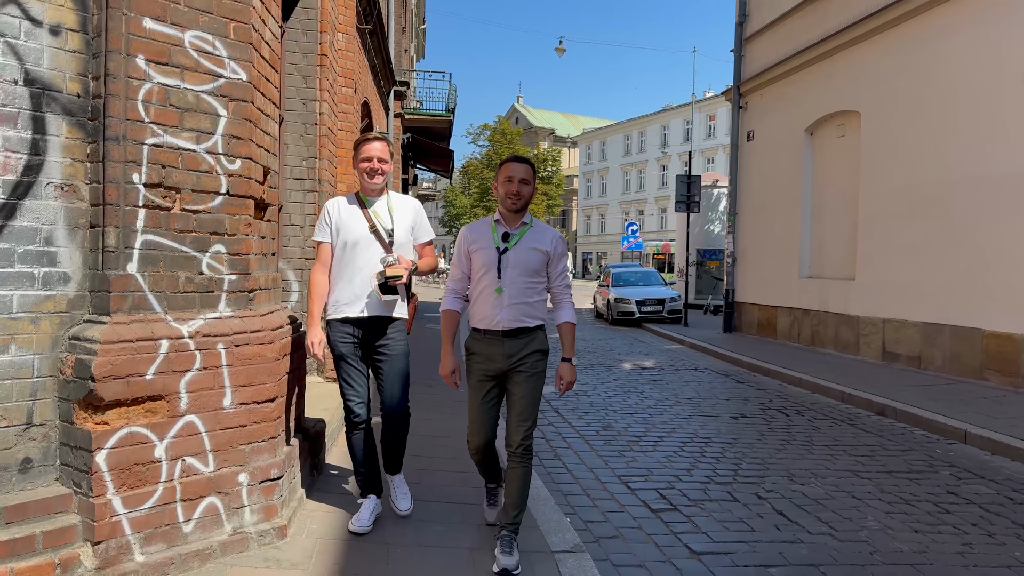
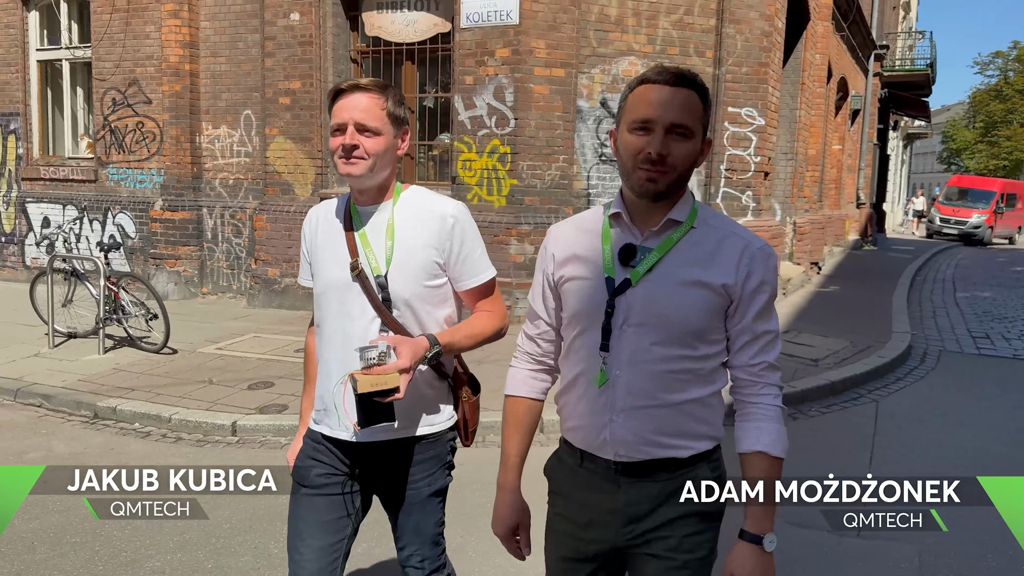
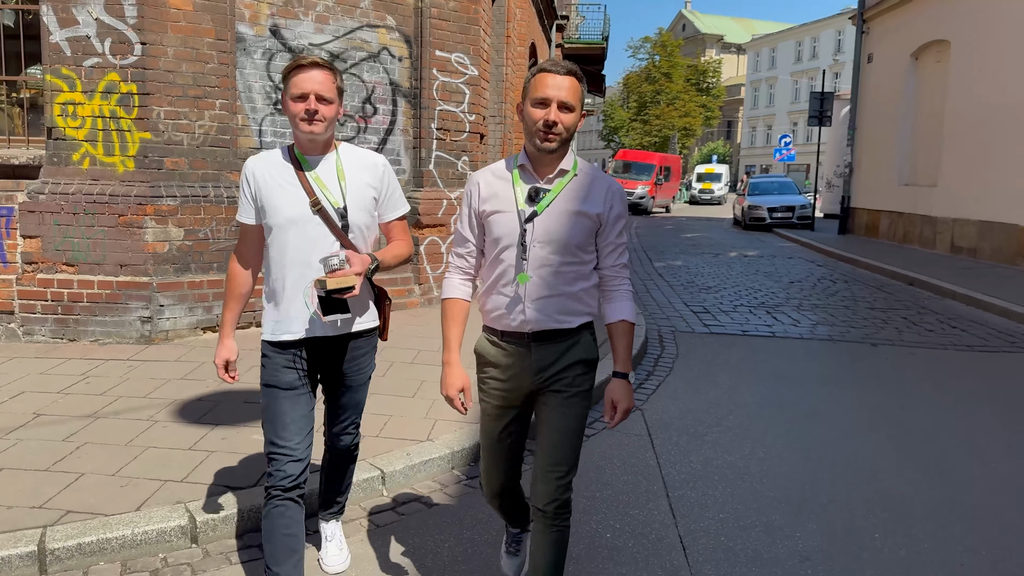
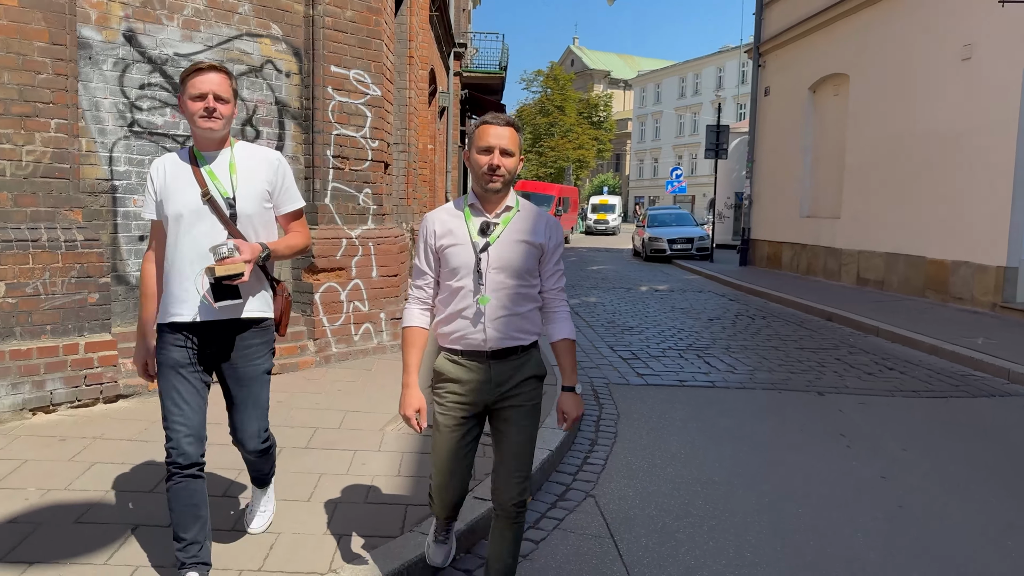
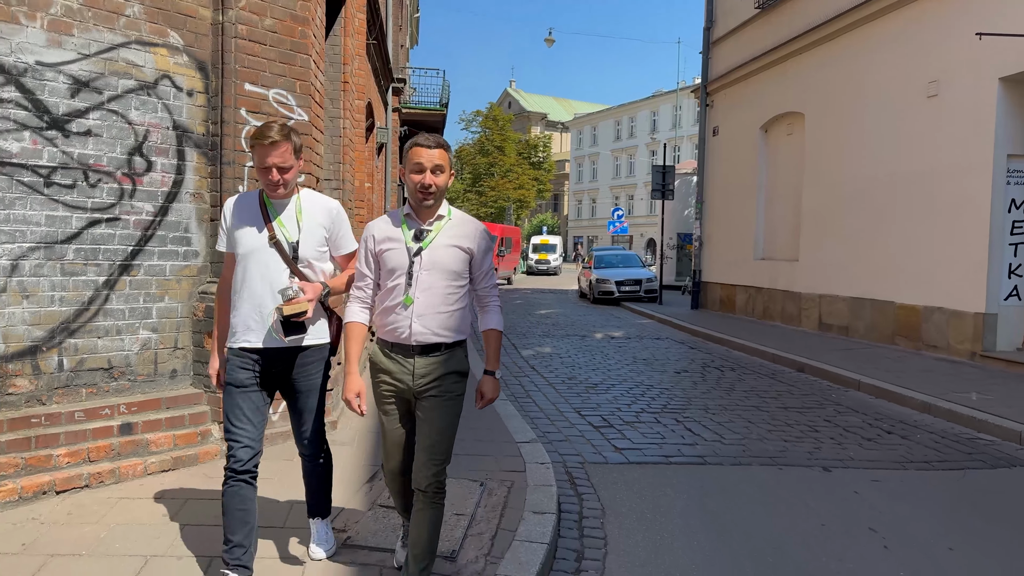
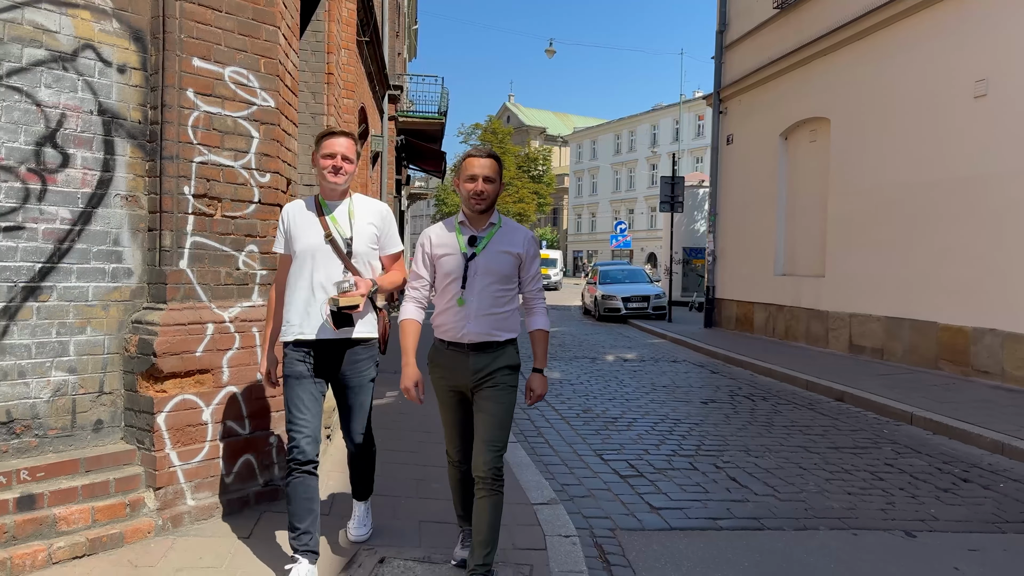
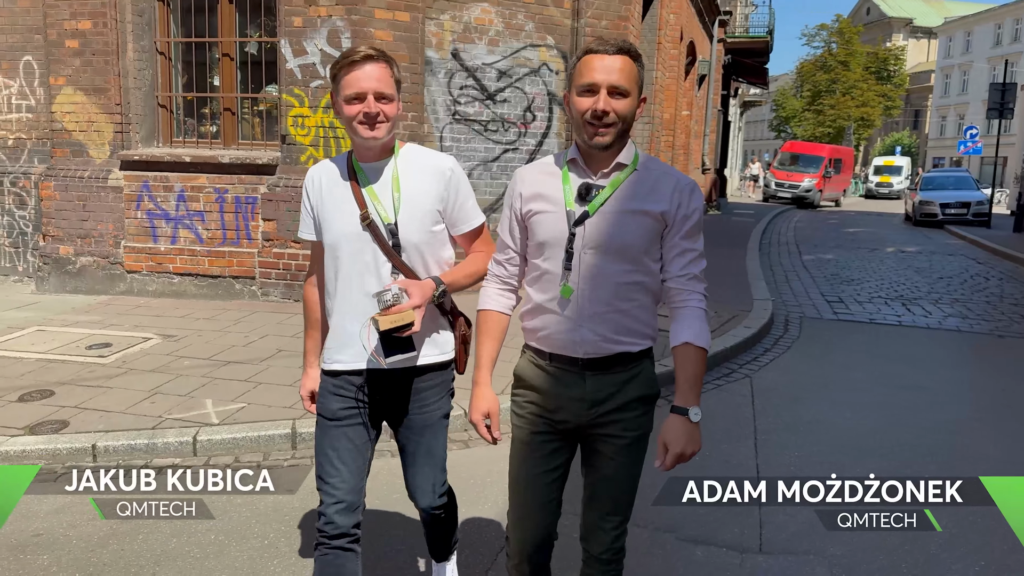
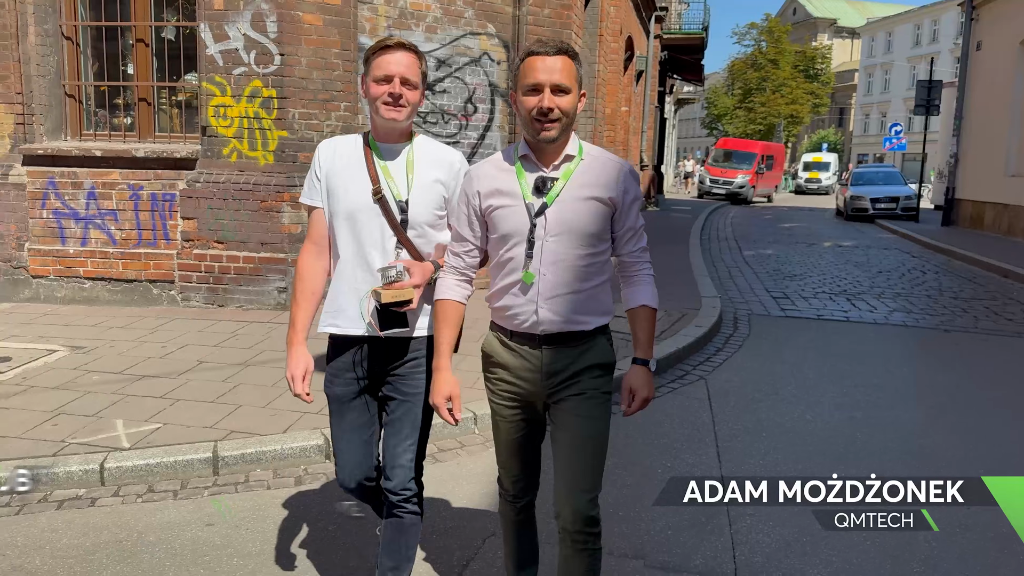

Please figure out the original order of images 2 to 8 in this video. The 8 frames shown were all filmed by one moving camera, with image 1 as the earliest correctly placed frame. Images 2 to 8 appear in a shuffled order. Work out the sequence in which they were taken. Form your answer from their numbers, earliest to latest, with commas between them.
6, 5, 4, 3, 8, 7, 2
